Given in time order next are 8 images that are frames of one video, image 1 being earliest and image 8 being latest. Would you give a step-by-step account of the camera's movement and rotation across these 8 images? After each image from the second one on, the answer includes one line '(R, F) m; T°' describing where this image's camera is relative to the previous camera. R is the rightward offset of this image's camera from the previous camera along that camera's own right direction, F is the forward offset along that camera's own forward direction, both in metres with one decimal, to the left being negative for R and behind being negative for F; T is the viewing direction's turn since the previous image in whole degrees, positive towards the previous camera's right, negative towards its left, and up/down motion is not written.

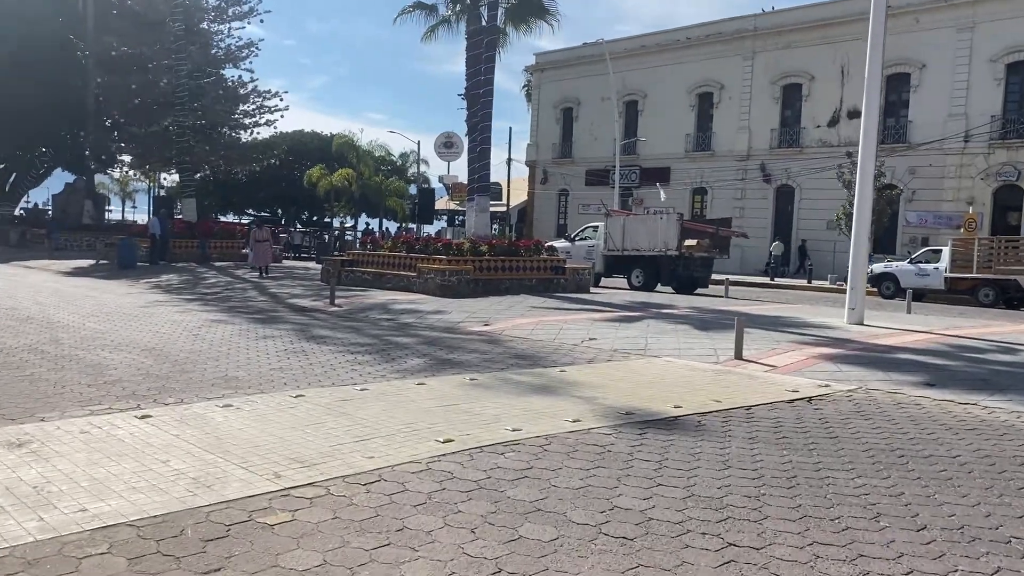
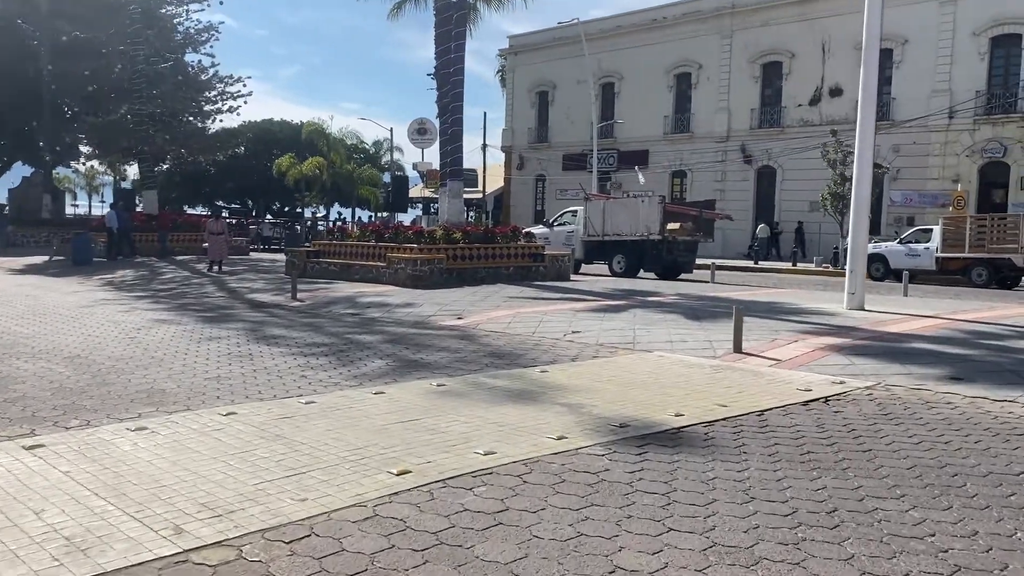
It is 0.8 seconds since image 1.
(+0.1, +1.0) m; +1°
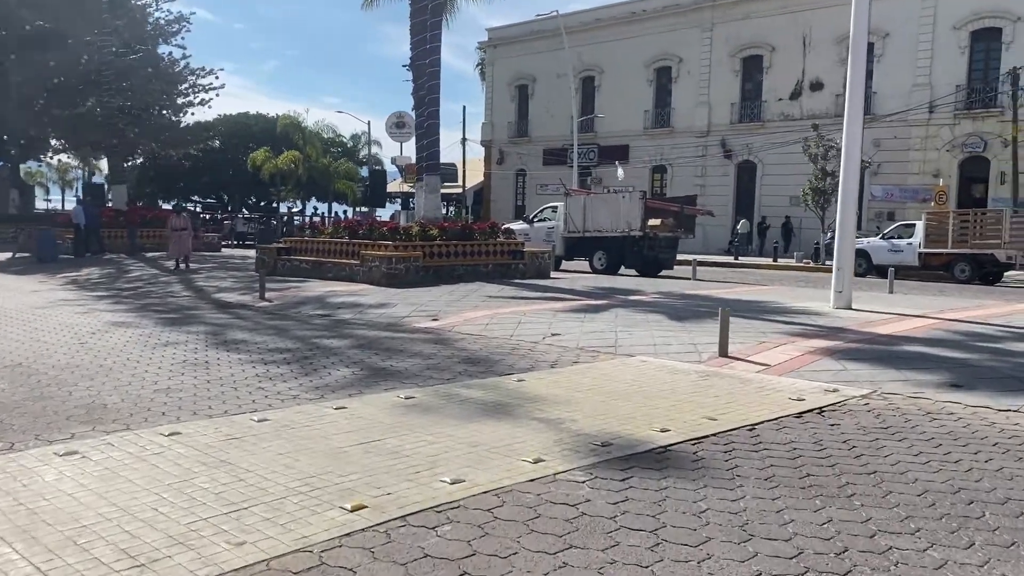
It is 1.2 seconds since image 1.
(+0.1, +0.5) m; +1°
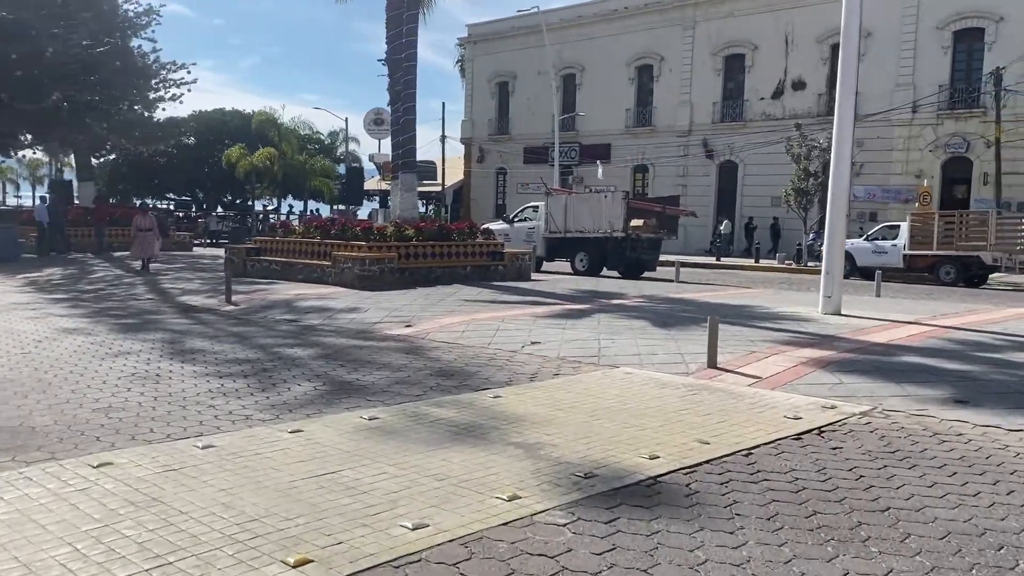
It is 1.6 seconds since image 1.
(0.0, +0.5) m; +1°
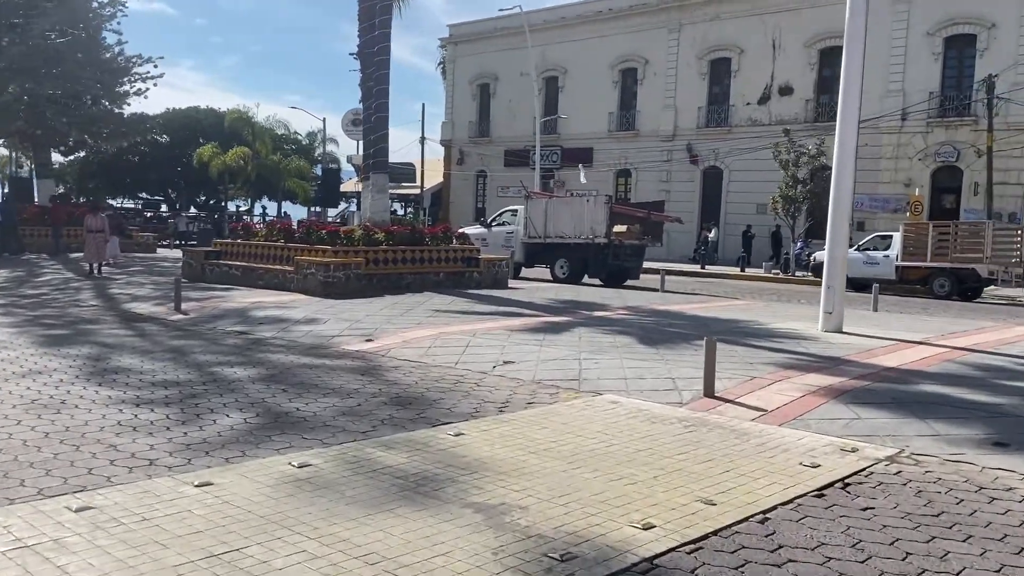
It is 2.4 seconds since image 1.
(+0.1, +1.0) m; +1°
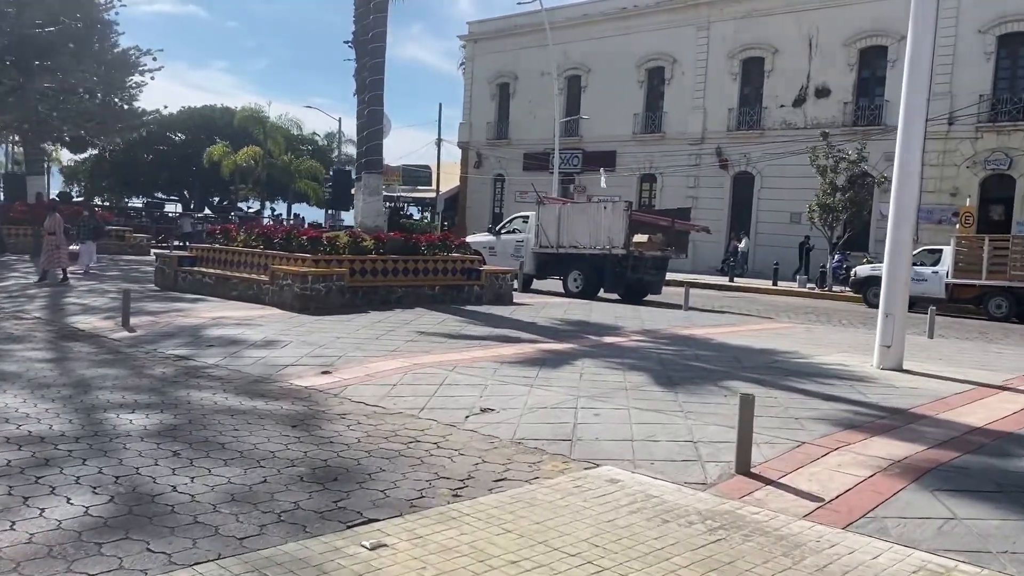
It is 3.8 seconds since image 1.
(+0.3, +1.8) m; -2°
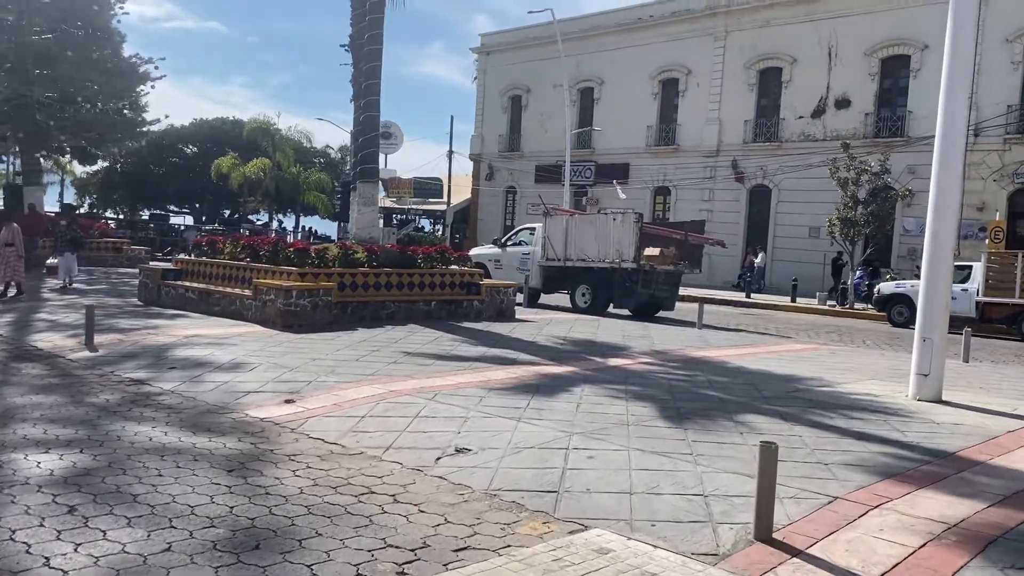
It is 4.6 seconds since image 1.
(+0.2, +1.0) m; -1°
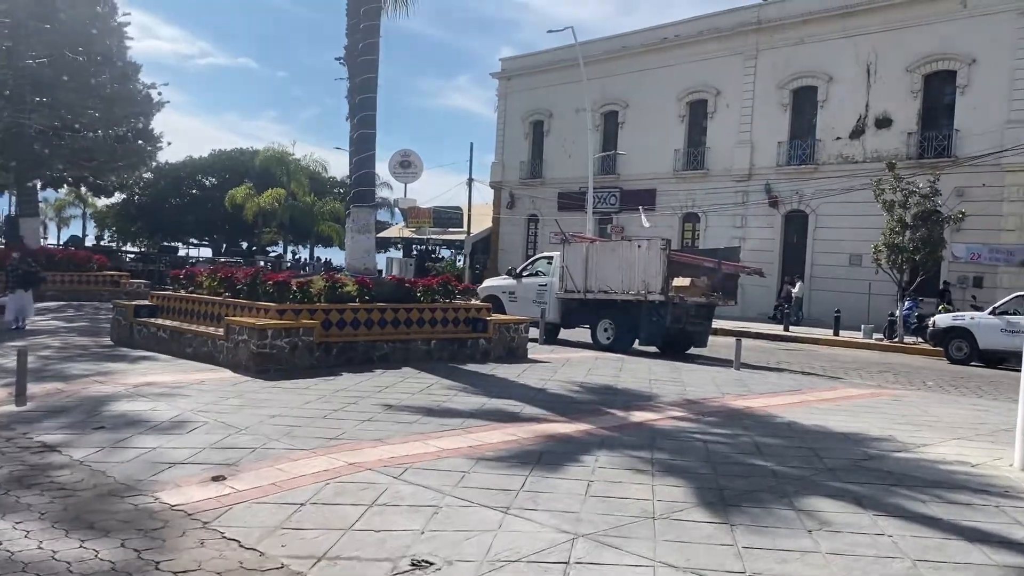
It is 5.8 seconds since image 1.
(+0.2, +1.6) m; -2°
